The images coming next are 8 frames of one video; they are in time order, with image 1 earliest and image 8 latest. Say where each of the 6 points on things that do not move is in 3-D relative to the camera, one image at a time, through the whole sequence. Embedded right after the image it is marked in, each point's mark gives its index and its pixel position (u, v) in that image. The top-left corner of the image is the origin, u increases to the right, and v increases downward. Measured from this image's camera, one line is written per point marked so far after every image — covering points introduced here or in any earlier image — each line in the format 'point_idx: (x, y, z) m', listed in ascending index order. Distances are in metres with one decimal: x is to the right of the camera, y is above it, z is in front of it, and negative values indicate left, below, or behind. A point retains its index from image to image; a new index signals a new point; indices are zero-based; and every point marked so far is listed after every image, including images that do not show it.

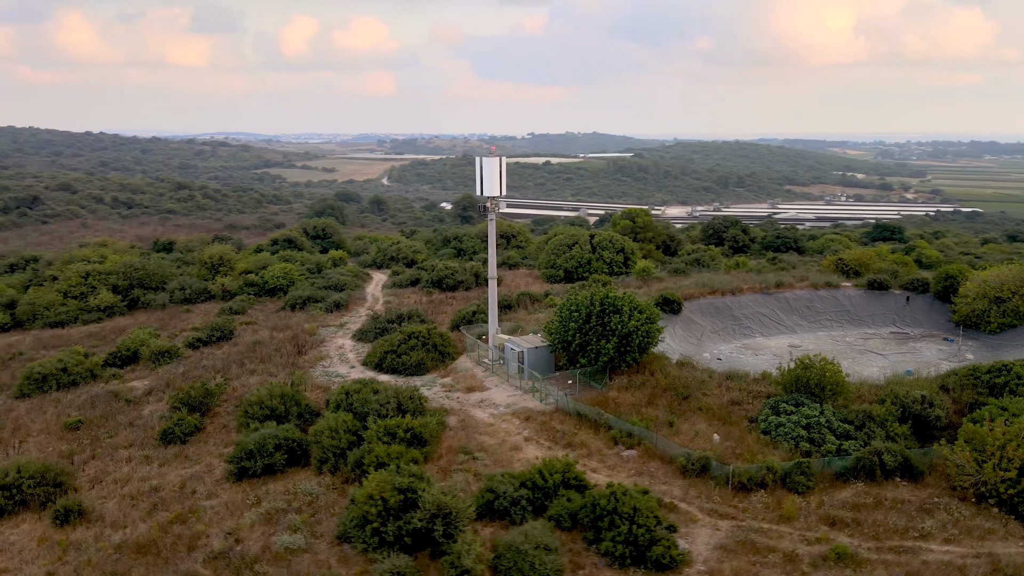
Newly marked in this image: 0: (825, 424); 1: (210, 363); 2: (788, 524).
0: (+4.7, -2.0, +10.8) m
1: (-7.3, -1.8, +17.3) m
2: (+3.5, -3.0, +9.1) m
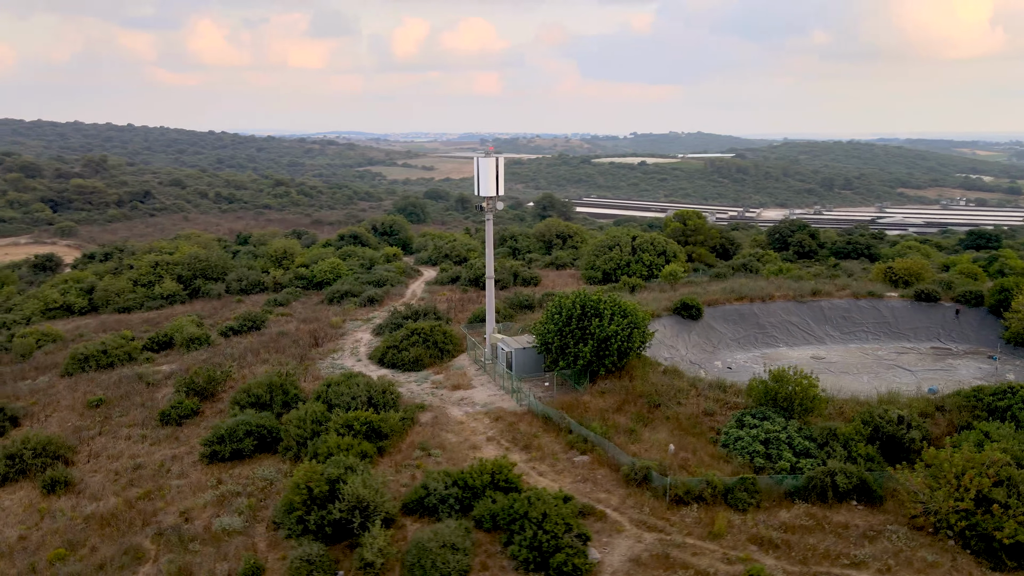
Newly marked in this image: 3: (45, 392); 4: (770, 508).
0: (+3.9, -2.2, +10.3) m
1: (-7.1, -1.6, +18.3) m
2: (+2.4, -3.0, +8.8) m
3: (-10.8, -2.4, +17.0) m
4: (+3.3, -2.8, +9.4) m
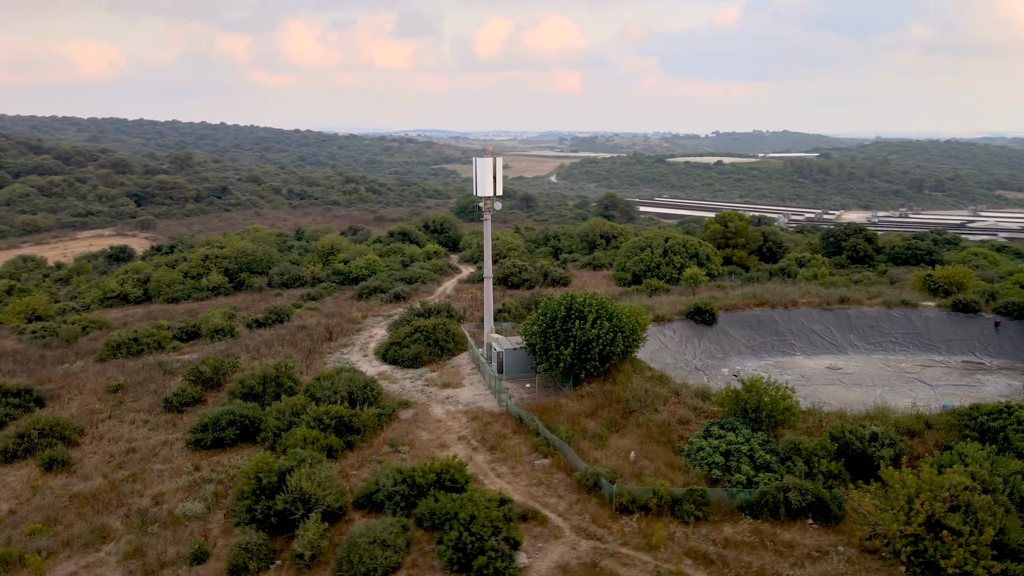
0: (+3.2, -2.2, +9.9) m
1: (-6.9, -1.4, +19.0) m
2: (+1.6, -3.1, +8.6) m
3: (-10.7, -2.1, +18.0) m
4: (+2.6, -2.9, +9.1) m
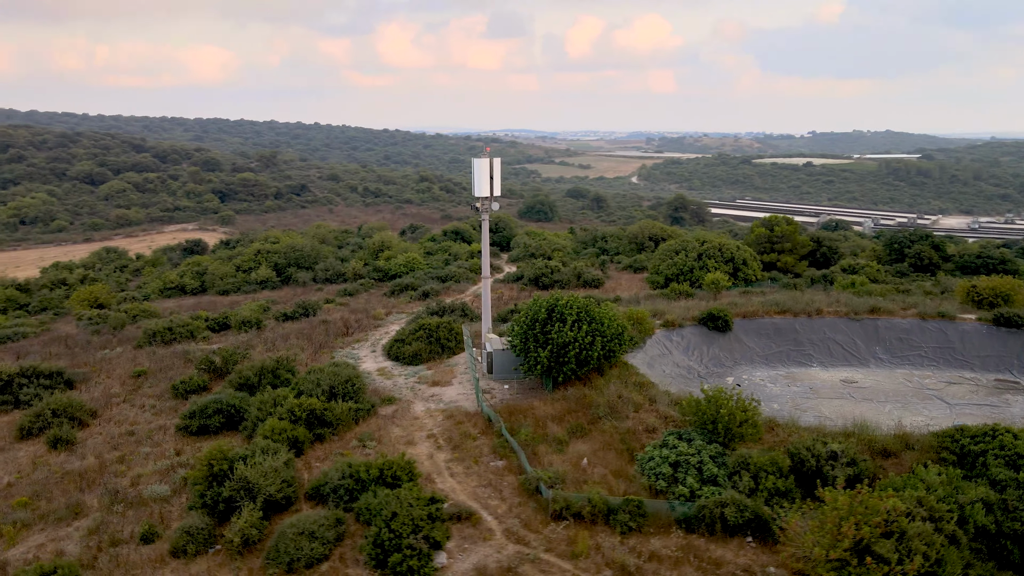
0: (+2.4, -2.3, +9.6) m
1: (-6.6, -1.3, +19.7) m
2: (+0.7, -3.2, +8.4) m
3: (-10.5, -1.9, +19.2) m
4: (+1.7, -3.0, +8.8) m
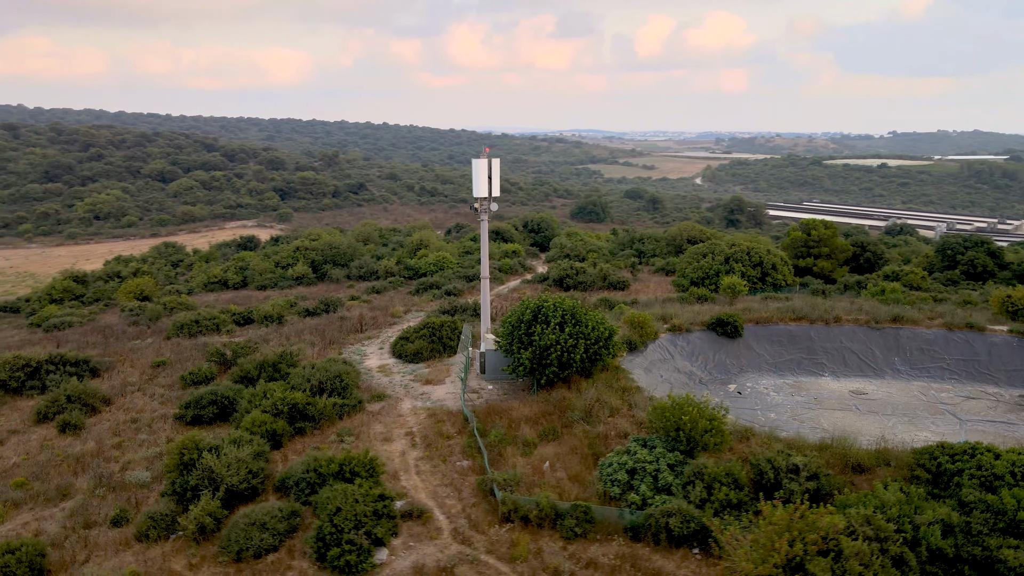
0: (+1.8, -2.4, +9.4) m
1: (-6.3, -1.1, +20.2) m
2: (0.0, -3.2, +8.4) m
3: (-10.2, -1.7, +20.1) m
4: (+1.0, -3.0, +8.7) m
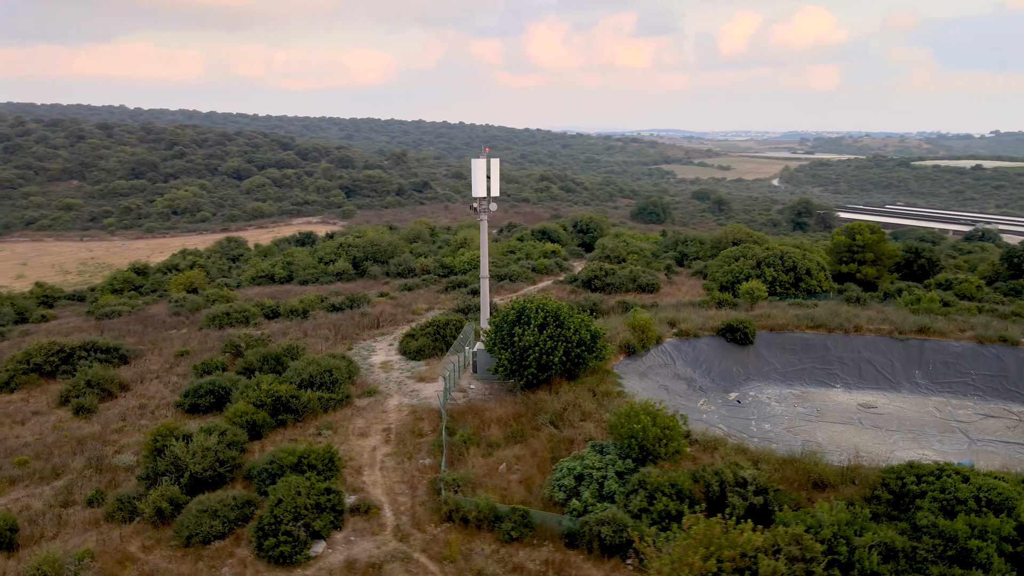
0: (+1.1, -2.4, +9.2) m
1: (-5.9, -1.0, +20.8) m
2: (-0.8, -3.2, +8.4) m
3: (-9.8, -1.5, +21.0) m
4: (+0.2, -3.0, +8.6) m
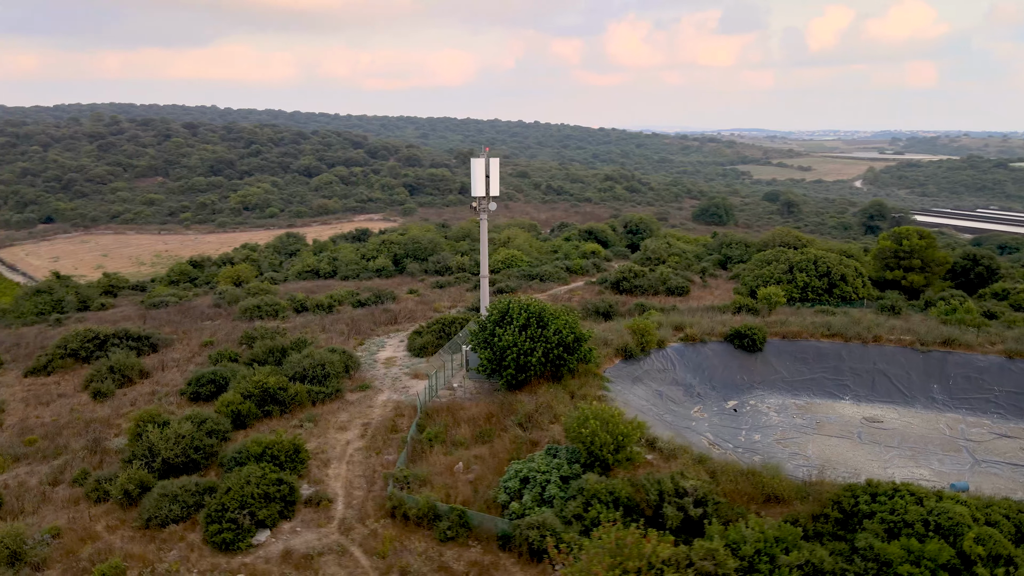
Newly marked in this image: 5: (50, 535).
0: (+0.4, -2.5, +9.1) m
1: (-5.4, -0.9, +21.3) m
2: (-1.7, -3.2, +8.5) m
3: (-9.3, -1.3, +22.0) m
4: (-0.6, -3.0, +8.6) m
5: (-5.9, -3.1, +9.3) m
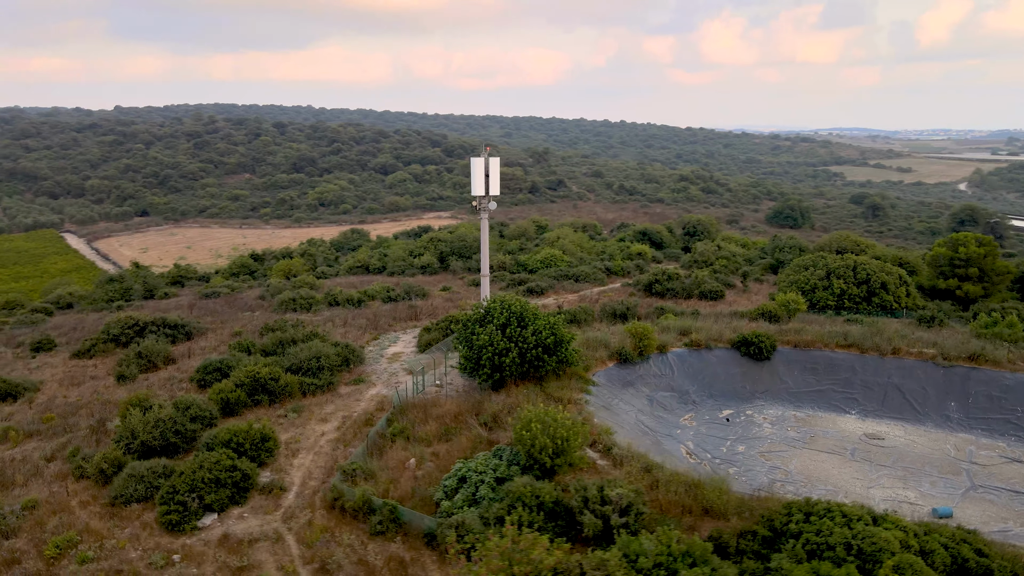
0: (-0.4, -2.5, +9.1) m
1: (-4.8, -0.7, +21.9) m
2: (-2.5, -3.1, +8.7) m
3: (-8.6, -1.0, +23.0) m
4: (-1.5, -3.0, +8.7) m
5: (-6.7, -3.0, +10.0) m
